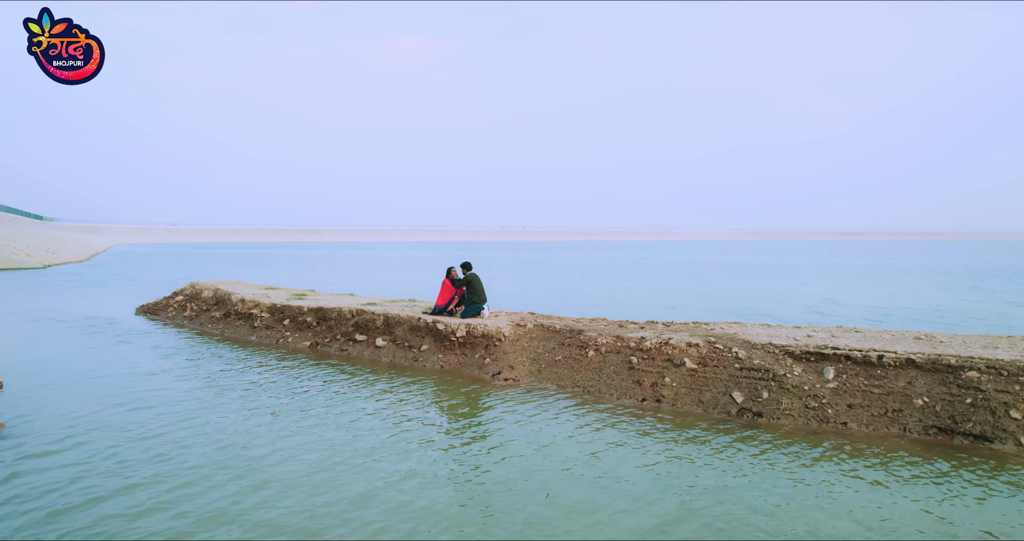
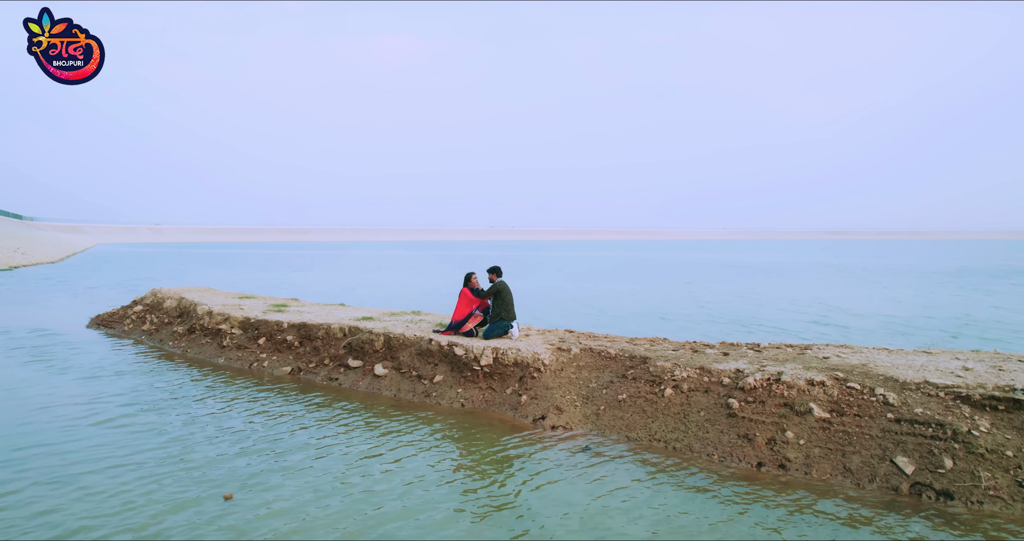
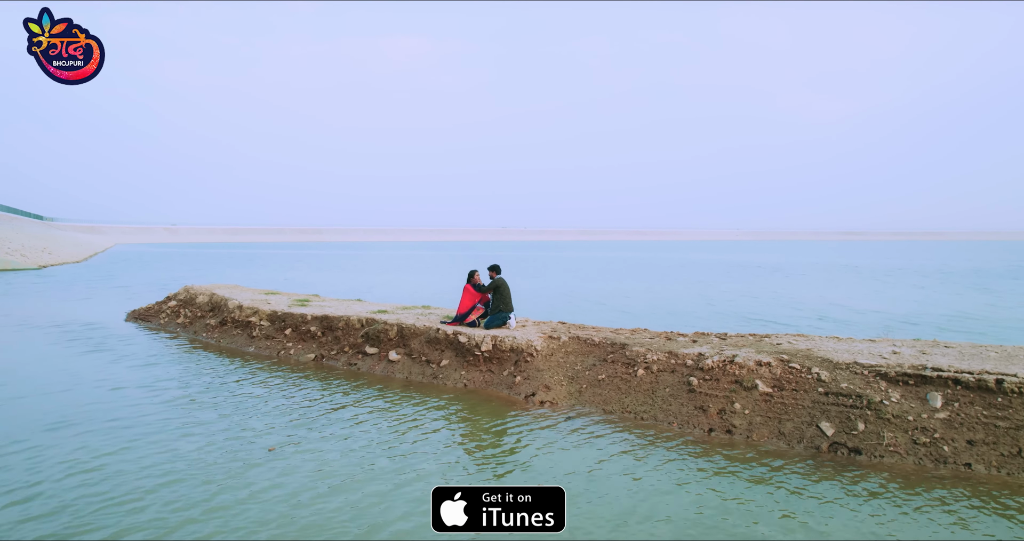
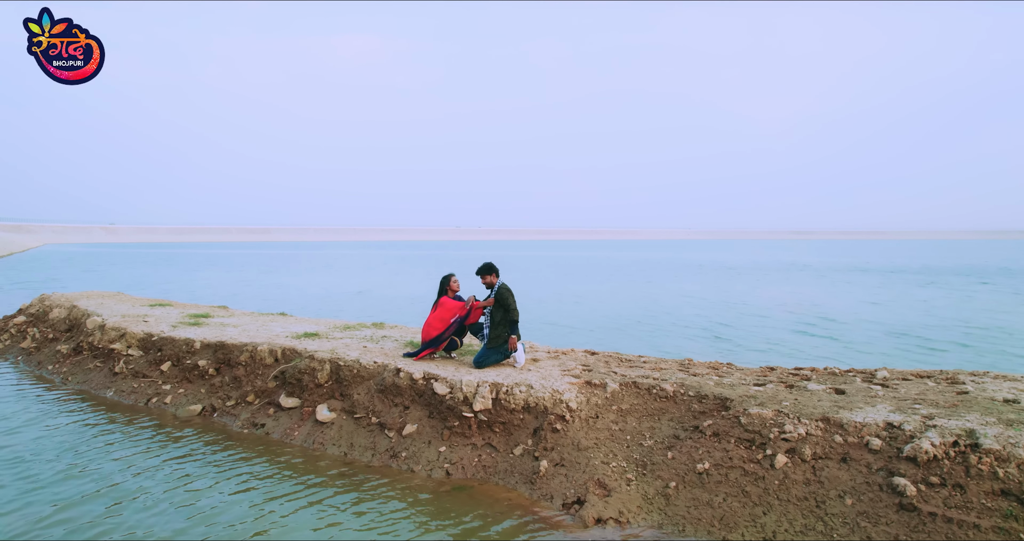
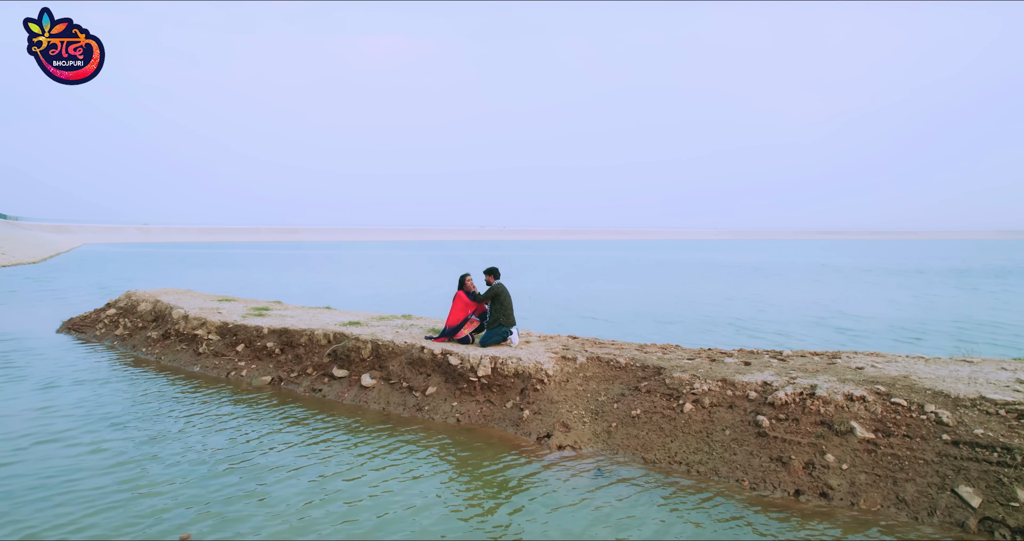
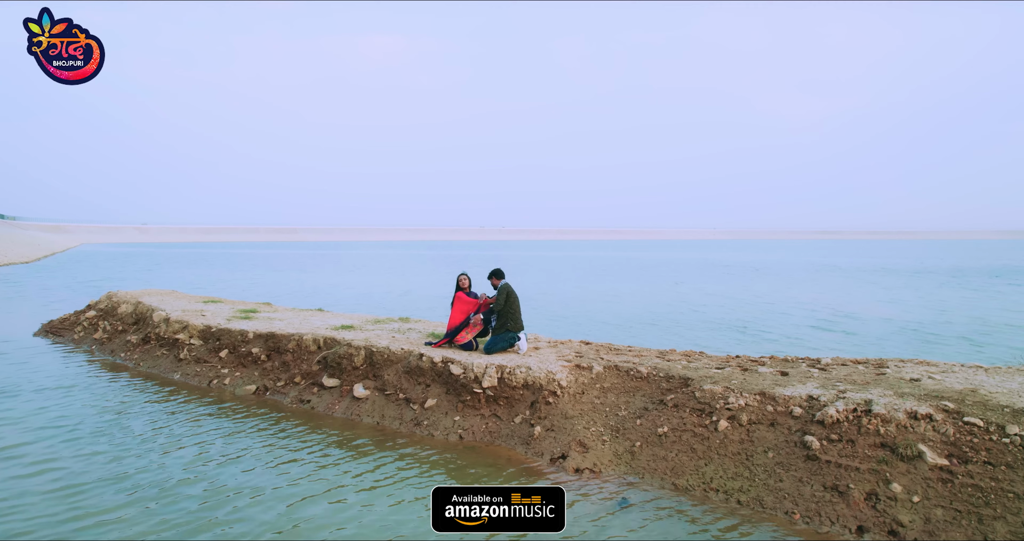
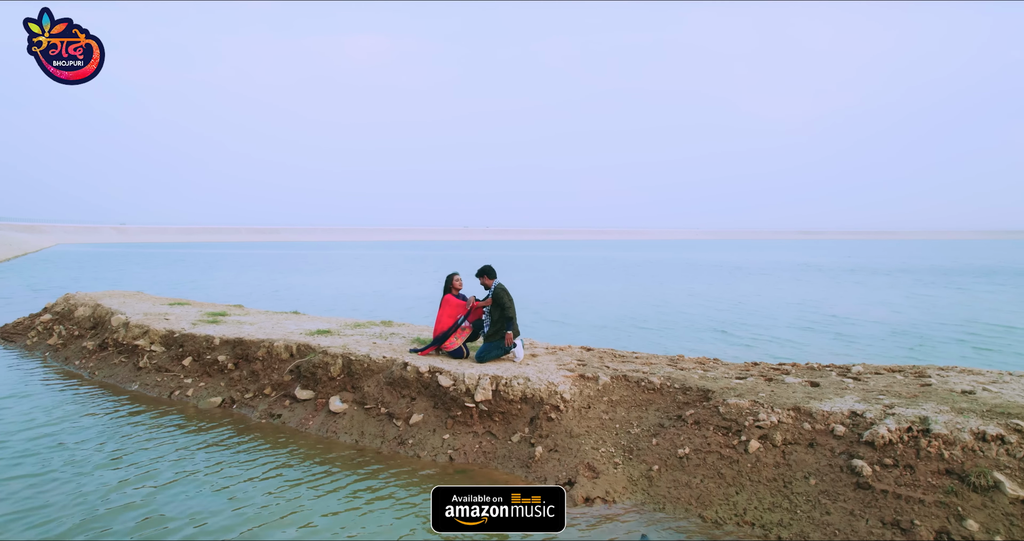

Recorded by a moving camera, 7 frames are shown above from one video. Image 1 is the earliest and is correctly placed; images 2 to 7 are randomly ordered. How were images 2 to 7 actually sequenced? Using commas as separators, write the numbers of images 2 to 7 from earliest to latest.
3, 2, 5, 6, 7, 4
